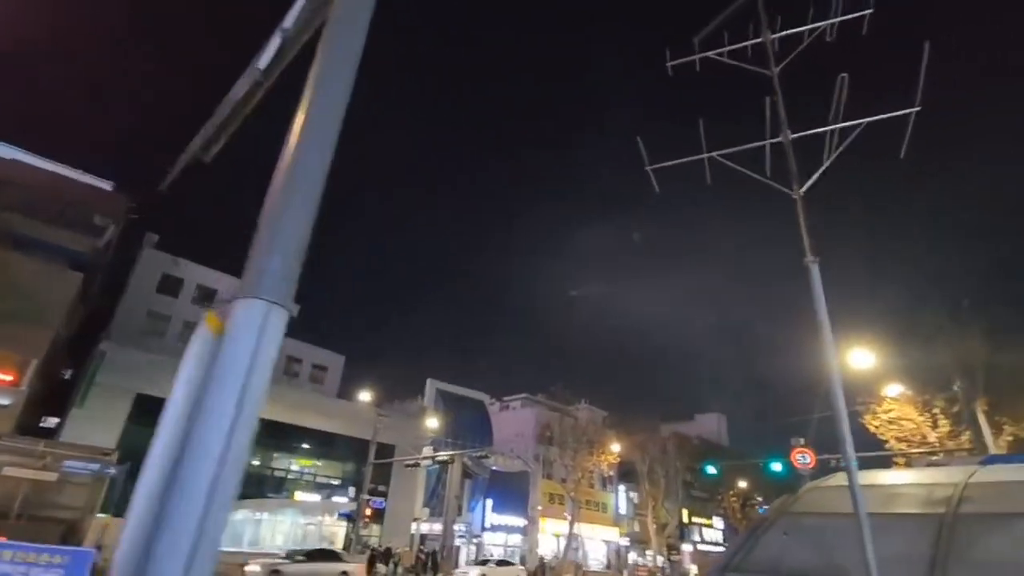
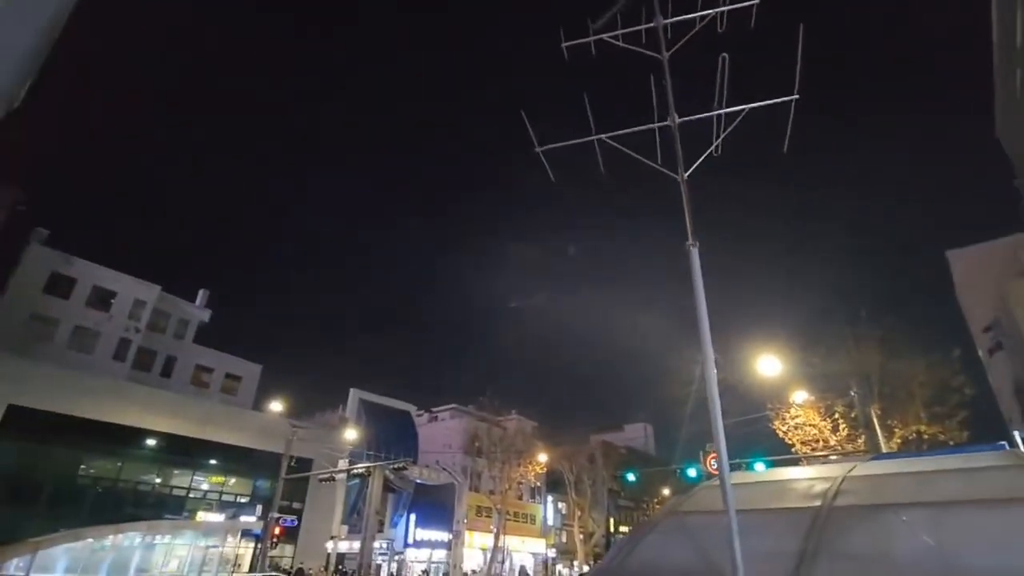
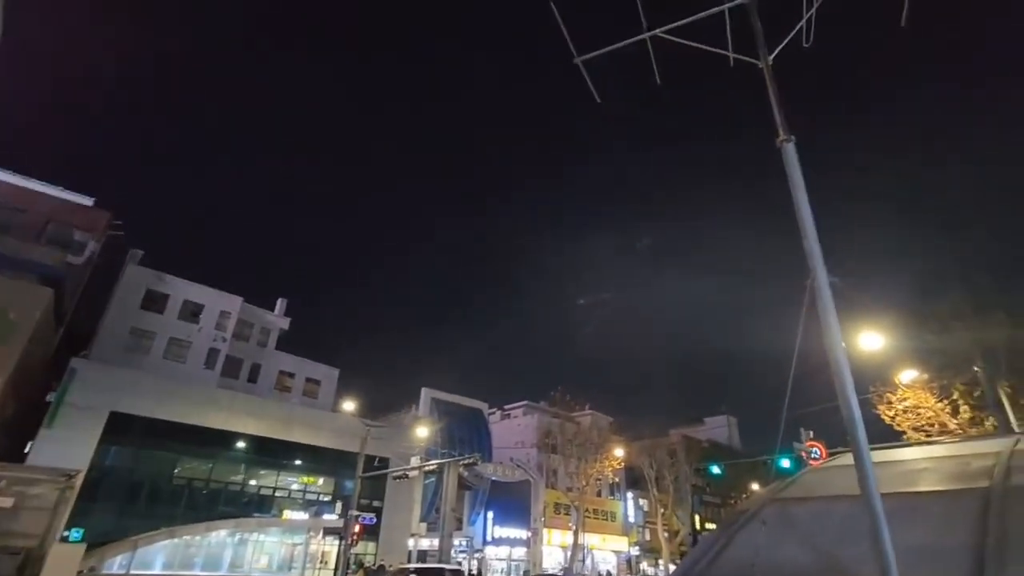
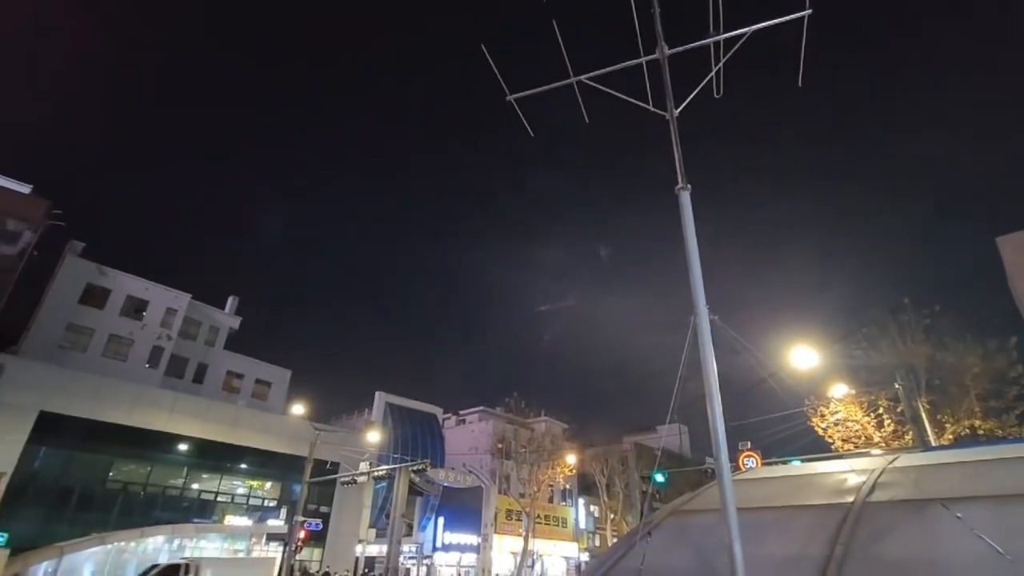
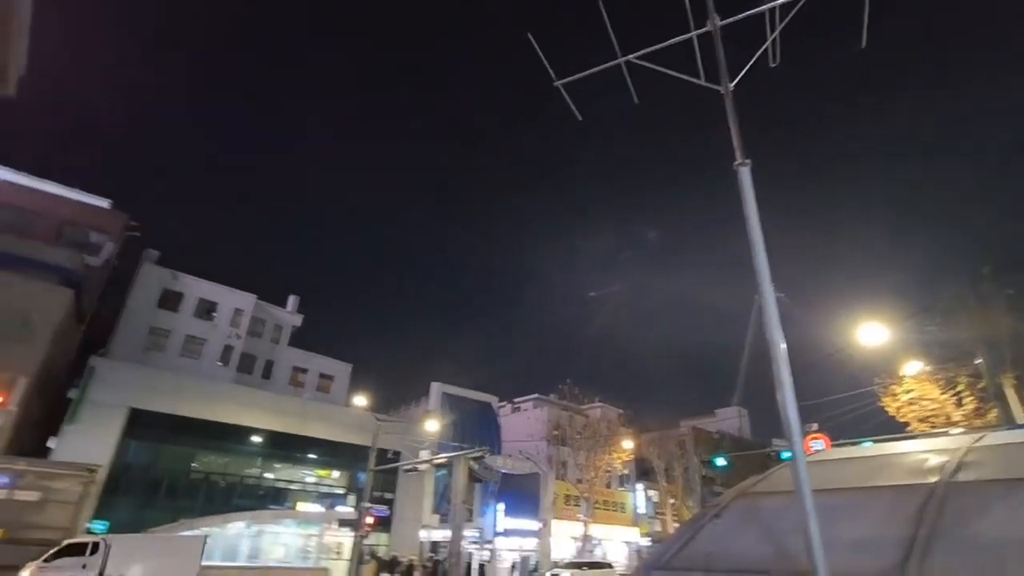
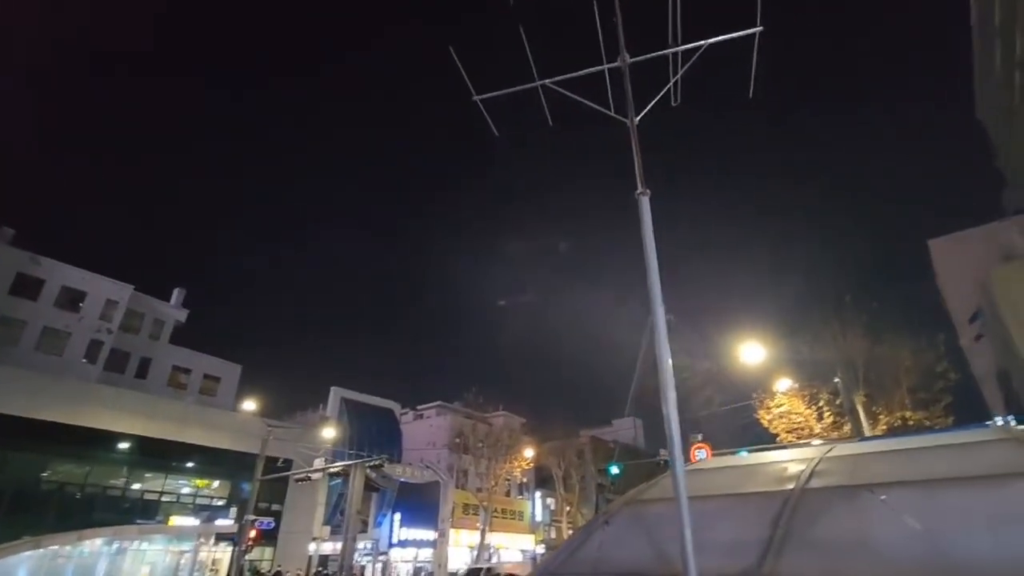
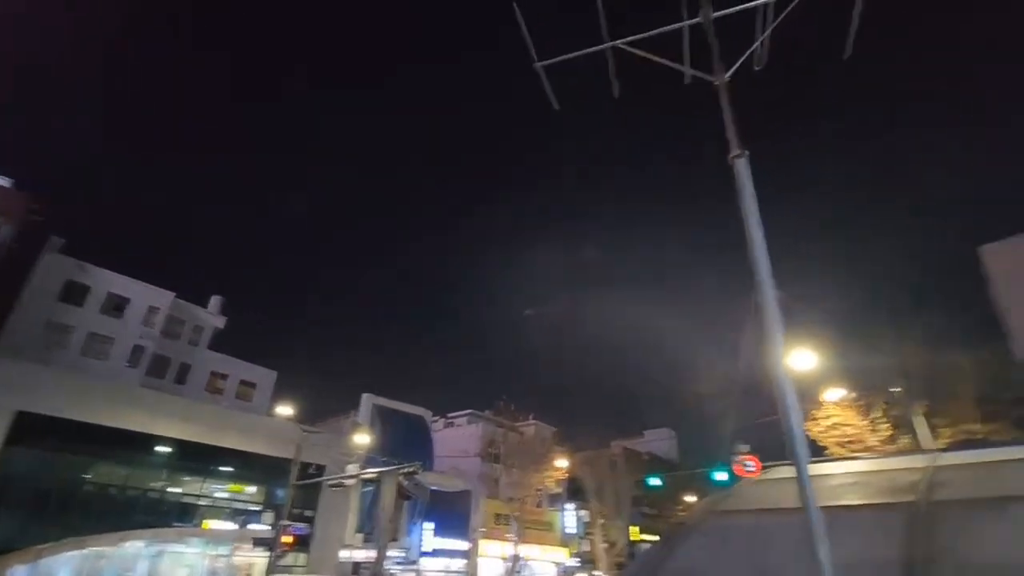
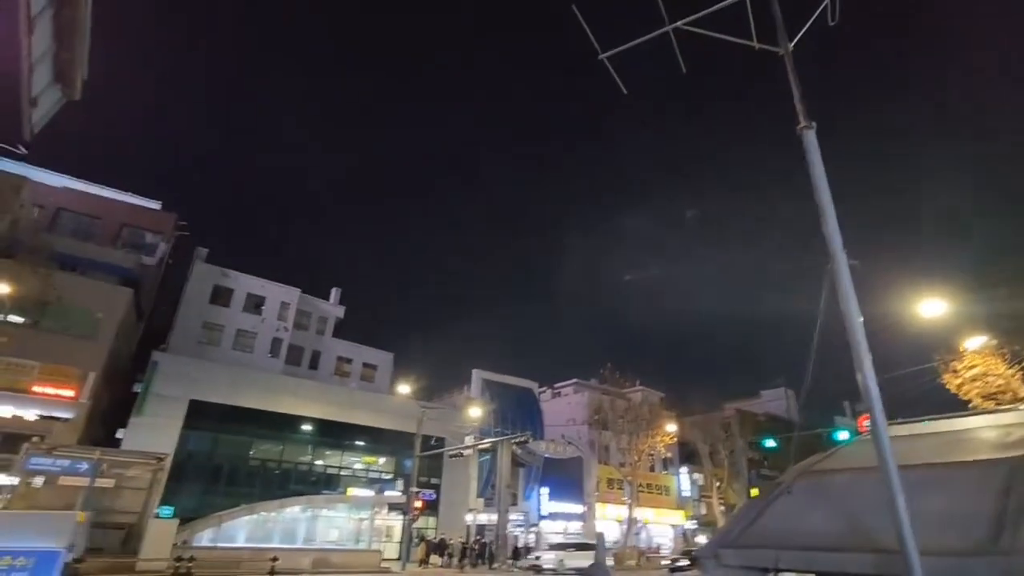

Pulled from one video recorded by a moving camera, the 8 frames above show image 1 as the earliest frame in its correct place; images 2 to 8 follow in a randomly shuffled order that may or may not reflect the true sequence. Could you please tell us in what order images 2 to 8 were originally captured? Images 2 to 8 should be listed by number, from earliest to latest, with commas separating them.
2, 6, 4, 5, 8, 3, 7
